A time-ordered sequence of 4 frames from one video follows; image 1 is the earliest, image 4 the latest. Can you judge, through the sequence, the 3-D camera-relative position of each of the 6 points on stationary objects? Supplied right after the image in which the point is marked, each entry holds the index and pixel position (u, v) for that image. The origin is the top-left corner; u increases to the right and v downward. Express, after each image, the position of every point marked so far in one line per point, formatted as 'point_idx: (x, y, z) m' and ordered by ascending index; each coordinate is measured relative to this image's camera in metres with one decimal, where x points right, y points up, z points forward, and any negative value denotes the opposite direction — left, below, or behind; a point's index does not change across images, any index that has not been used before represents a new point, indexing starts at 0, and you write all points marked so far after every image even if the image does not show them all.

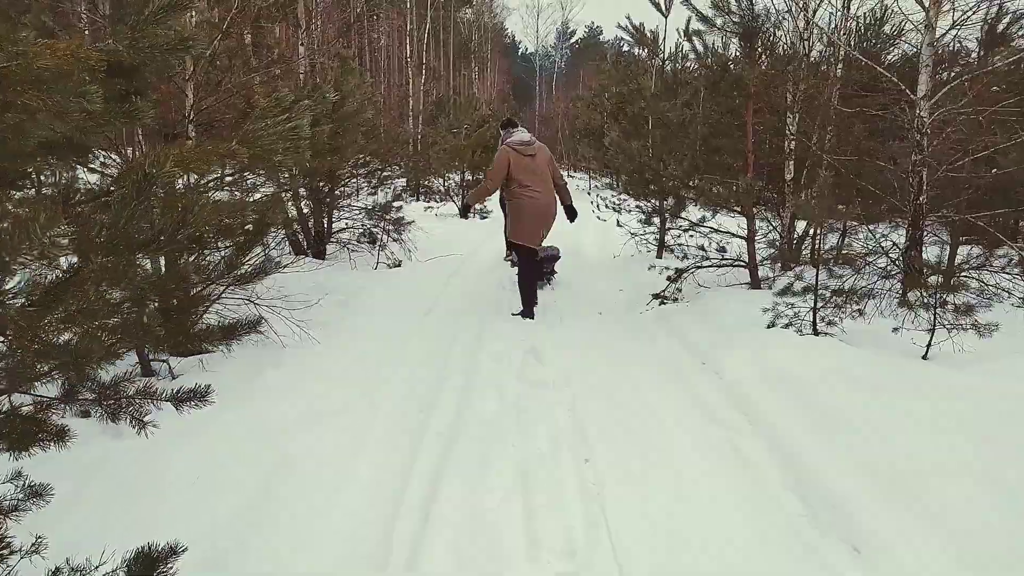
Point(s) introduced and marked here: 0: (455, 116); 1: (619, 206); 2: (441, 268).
0: (-1.6, +4.7, +15.8) m
1: (+1.3, +1.0, +7.1) m
2: (-0.9, +0.4, +8.7) m
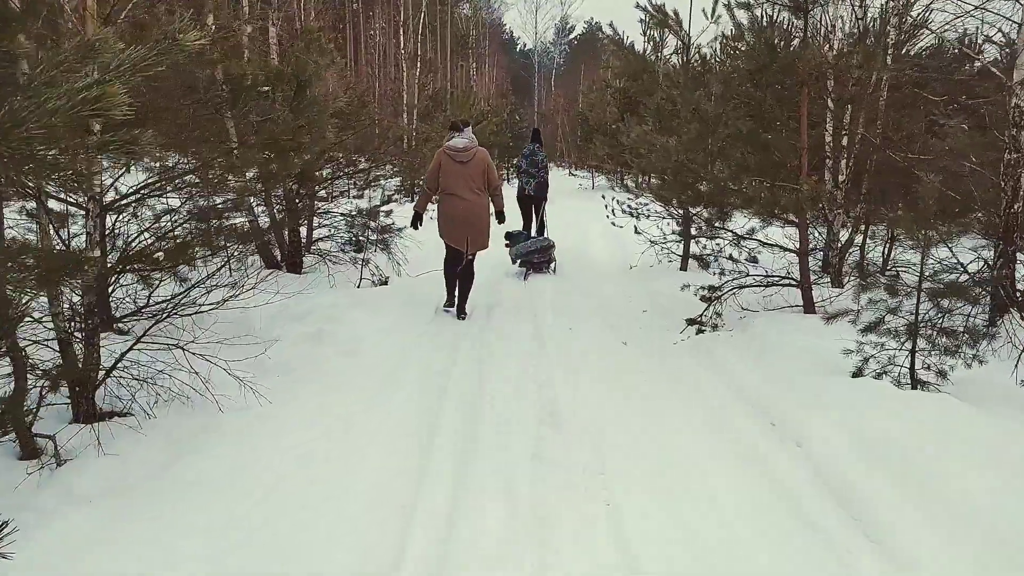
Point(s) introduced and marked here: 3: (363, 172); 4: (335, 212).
0: (-1.5, +4.6, +14.9) m
1: (+1.4, +0.8, +6.2) m
2: (-0.9, +0.3, +7.8) m
3: (-1.7, +1.3, +6.4) m
4: (-2.0, +0.9, +6.6) m
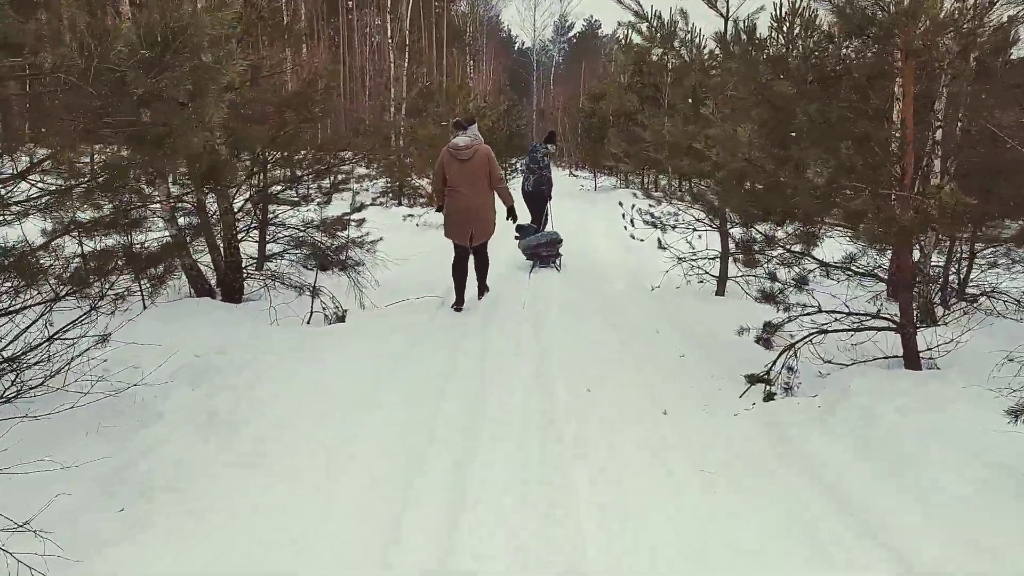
0: (-1.6, +4.4, +13.7) m
1: (+1.4, +0.6, +5.1) m
2: (-0.9, 0.0, +6.7) m
3: (-1.7, +1.0, +5.2) m
4: (-2.1, +0.6, +5.4) m
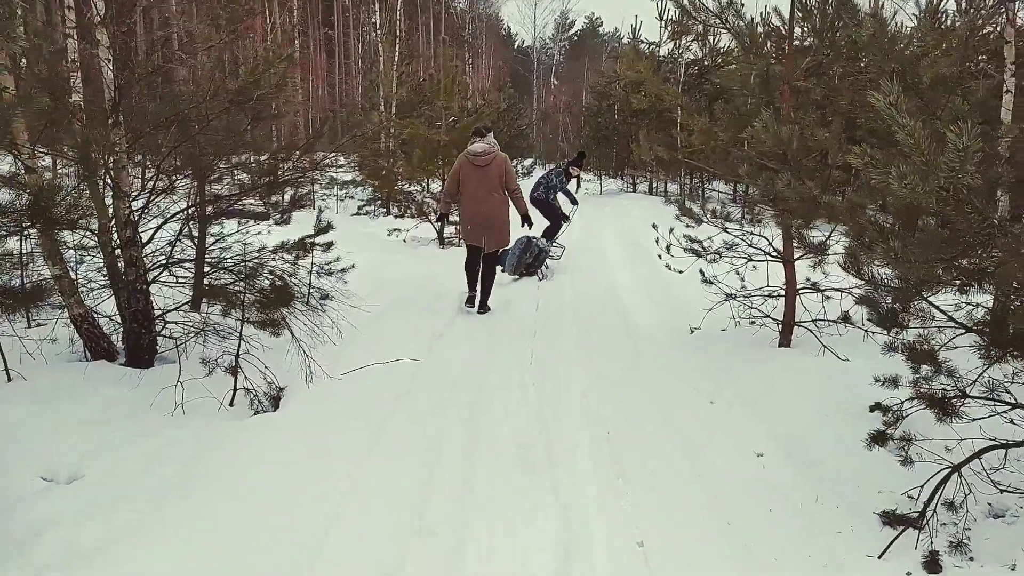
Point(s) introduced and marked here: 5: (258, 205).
0: (-1.6, +4.0, +12.6) m
1: (+1.4, +0.3, +4.0) m
2: (-0.9, -0.3, +5.5) m
3: (-1.7, +0.7, +4.1) m
4: (-2.0, +0.3, +4.3) m
5: (-1.8, +0.6, +4.2) m
